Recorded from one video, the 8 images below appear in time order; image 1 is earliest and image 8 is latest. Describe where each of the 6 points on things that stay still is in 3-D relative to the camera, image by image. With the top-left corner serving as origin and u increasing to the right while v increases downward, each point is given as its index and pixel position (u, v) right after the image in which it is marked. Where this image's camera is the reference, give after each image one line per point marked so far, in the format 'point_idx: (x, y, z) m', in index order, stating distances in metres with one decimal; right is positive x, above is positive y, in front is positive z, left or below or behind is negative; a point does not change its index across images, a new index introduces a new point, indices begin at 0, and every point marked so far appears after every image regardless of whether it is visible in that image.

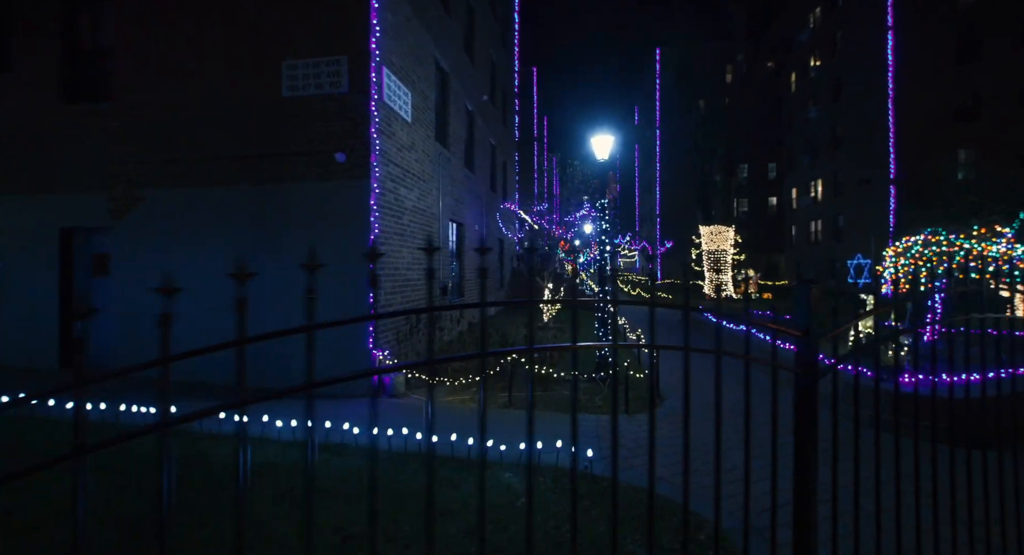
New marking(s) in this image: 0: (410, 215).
0: (-1.6, +1.0, +8.8) m
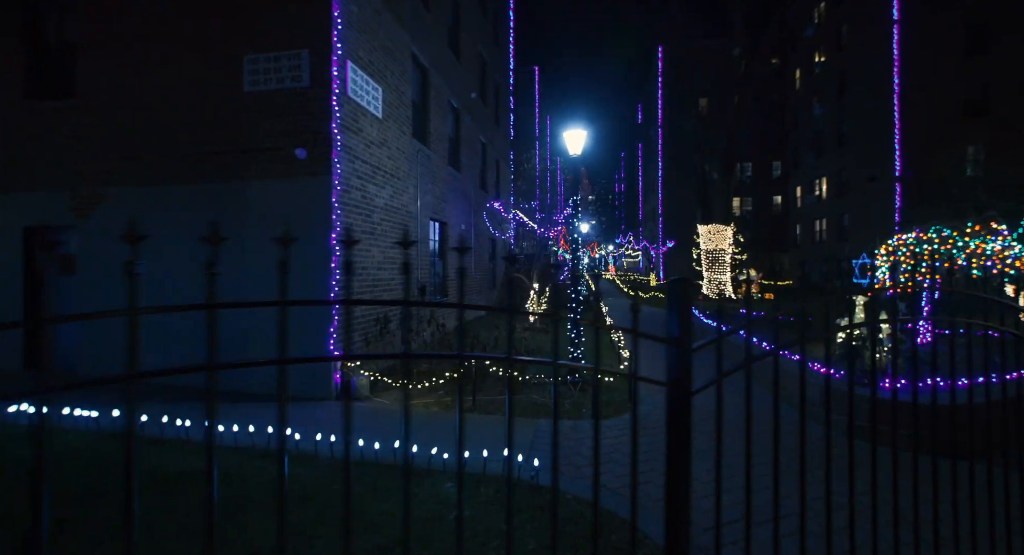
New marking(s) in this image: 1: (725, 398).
0: (-2.0, +1.0, +8.6) m
1: (+3.0, -1.7, +7.7) m
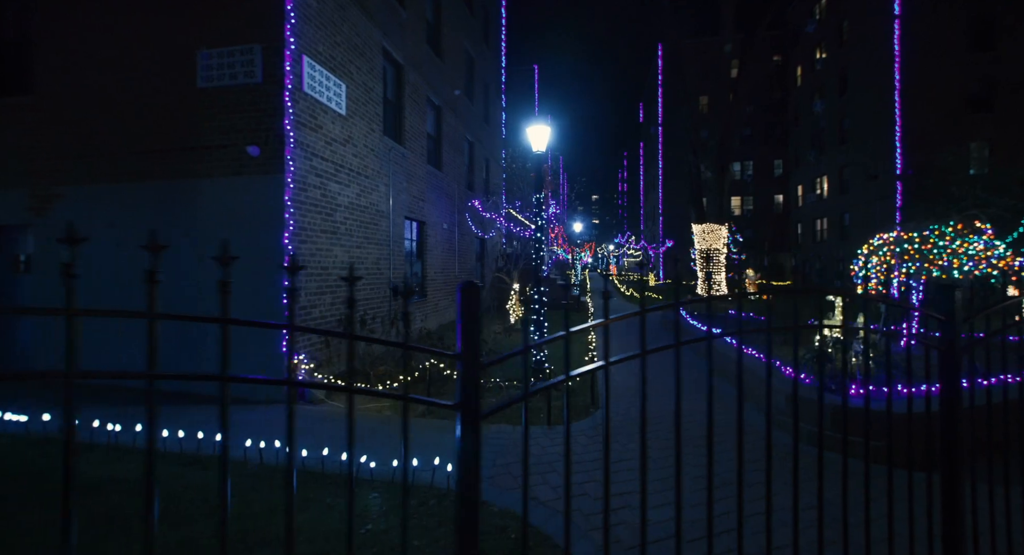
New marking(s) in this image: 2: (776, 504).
0: (-2.5, +1.0, +8.4) m
1: (+2.5, -1.7, +7.5) m
2: (+2.2, -1.9, +4.6) m
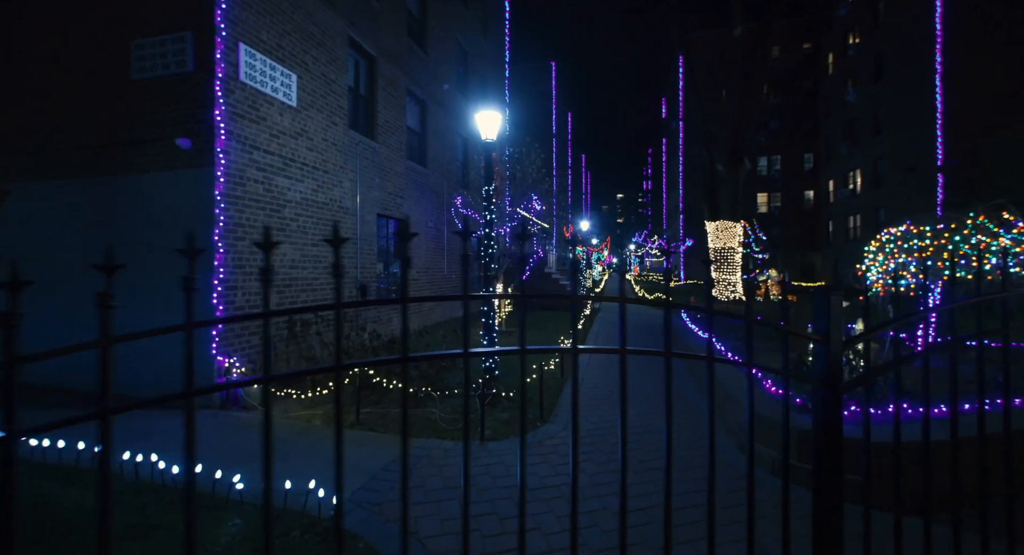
0: (-3.1, +1.0, +8.0) m
1: (+1.8, -1.7, +6.7) m
2: (+1.4, -1.9, +3.9) m
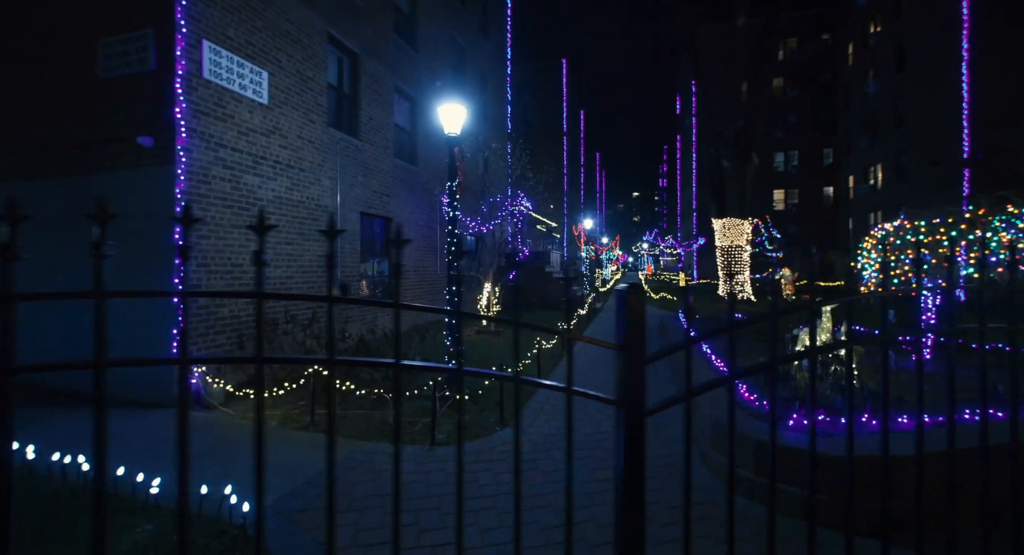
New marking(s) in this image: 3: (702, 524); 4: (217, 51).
0: (-3.5, +1.0, +7.9) m
1: (+1.4, -1.7, +6.5) m
2: (+0.9, -1.9, +3.6) m
3: (+1.4, -1.8, +4.2) m
4: (-3.7, +2.8, +6.9) m
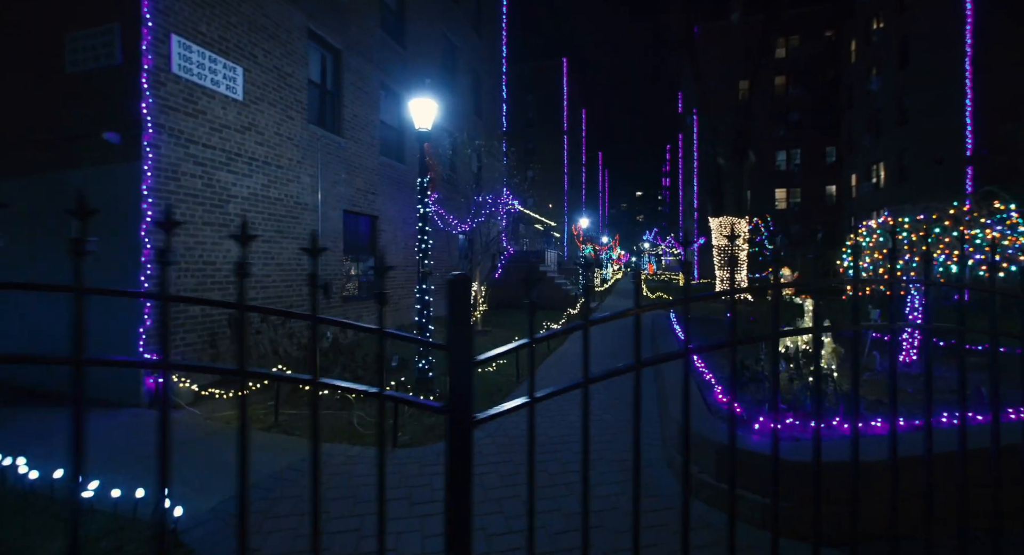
0: (-3.8, +1.1, +7.8) m
1: (+1.1, -1.6, +6.3) m
2: (+0.5, -1.9, +3.5) m
3: (+1.1, -1.8, +4.0) m
4: (-4.0, +2.9, +6.8) m
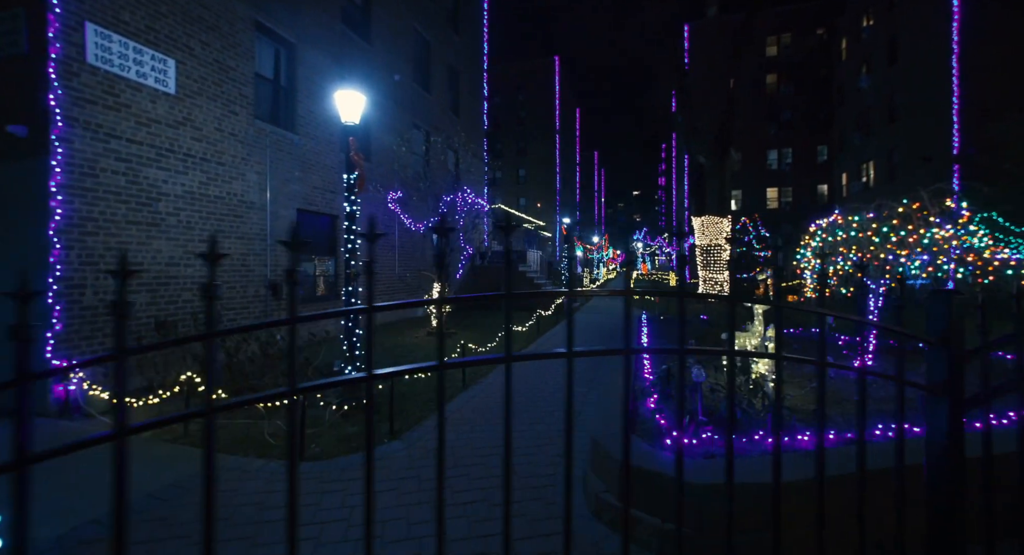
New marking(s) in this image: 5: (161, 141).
0: (-4.6, +1.0, +7.5) m
1: (+0.3, -1.7, +6.0) m
2: (-0.3, -1.9, +3.2) m
3: (+0.3, -1.8, +3.7) m
4: (-4.8, +2.9, +6.5) m
5: (-4.6, +1.8, +7.3) m
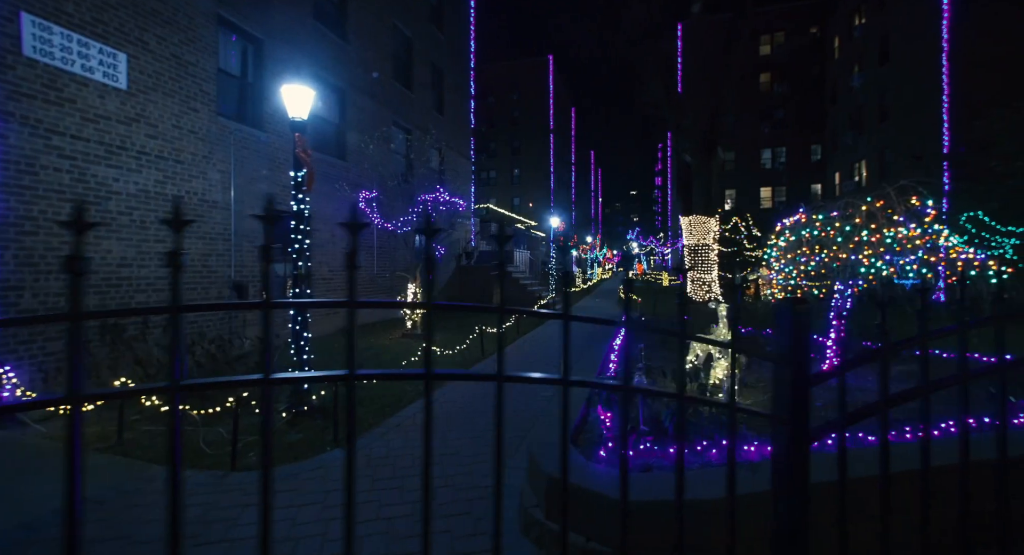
0: (-5.1, +1.0, +7.3) m
1: (-0.2, -1.7, +5.7) m
2: (-0.8, -1.9, +2.9) m
3: (-0.2, -1.8, +3.4) m
4: (-5.3, +2.8, +6.3) m
5: (-5.1, +1.8, +7.1) m
